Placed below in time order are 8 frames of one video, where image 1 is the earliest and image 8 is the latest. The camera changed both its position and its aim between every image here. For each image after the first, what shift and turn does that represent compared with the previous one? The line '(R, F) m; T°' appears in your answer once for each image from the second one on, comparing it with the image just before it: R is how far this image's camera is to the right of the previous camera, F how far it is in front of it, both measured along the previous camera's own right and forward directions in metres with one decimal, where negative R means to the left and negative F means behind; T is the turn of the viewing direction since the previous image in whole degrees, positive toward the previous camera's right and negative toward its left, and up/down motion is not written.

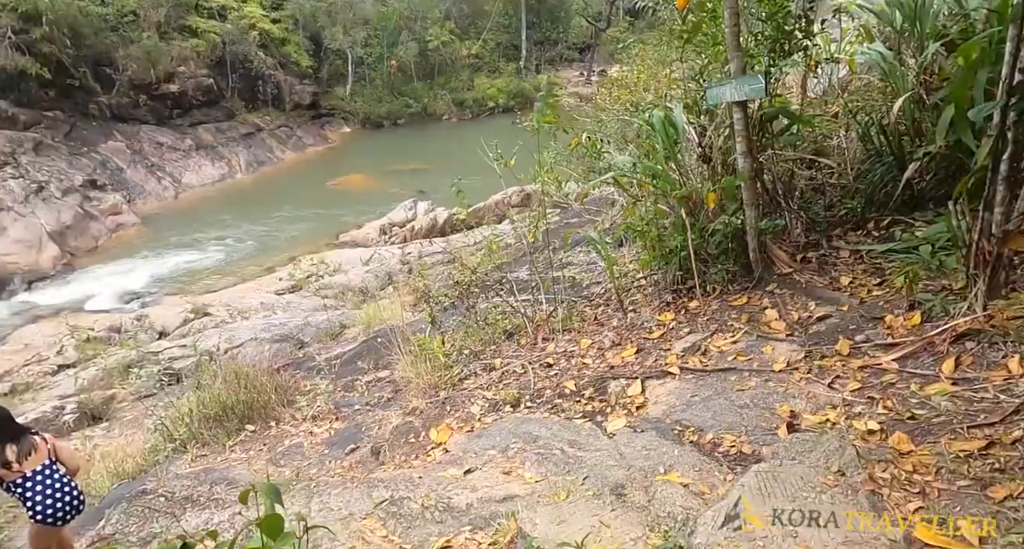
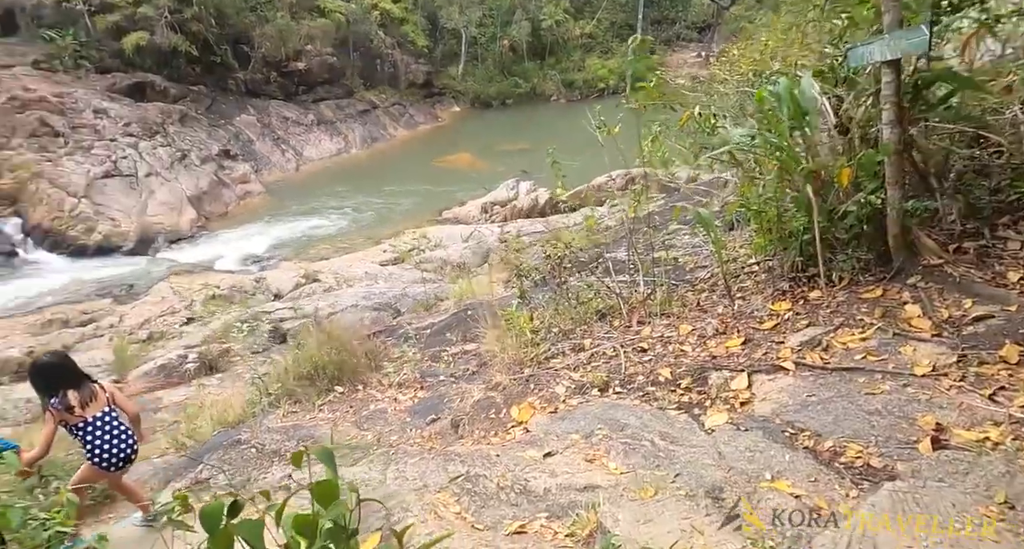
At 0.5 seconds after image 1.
(0.0, +0.2) m; -8°
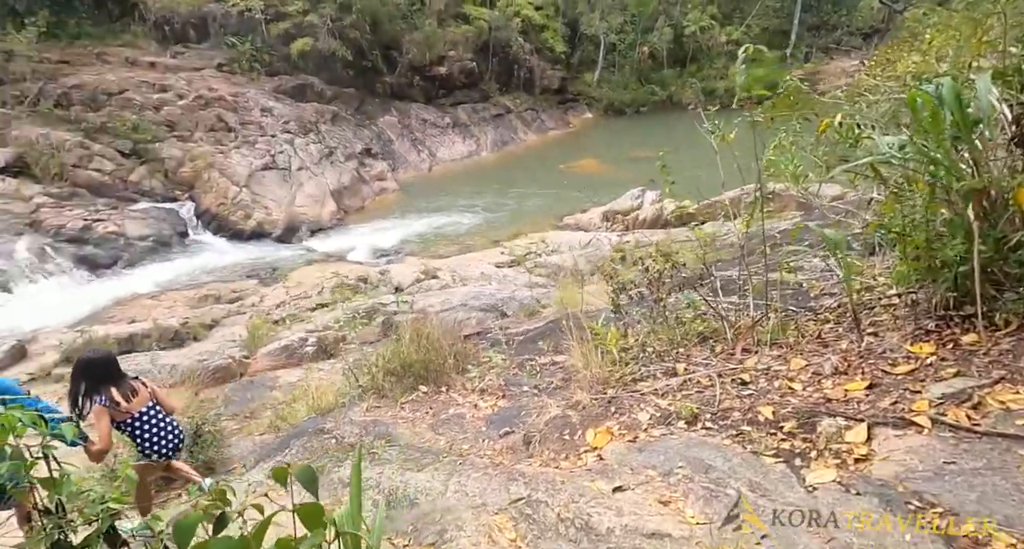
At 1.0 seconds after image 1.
(+0.1, +0.2) m; -10°
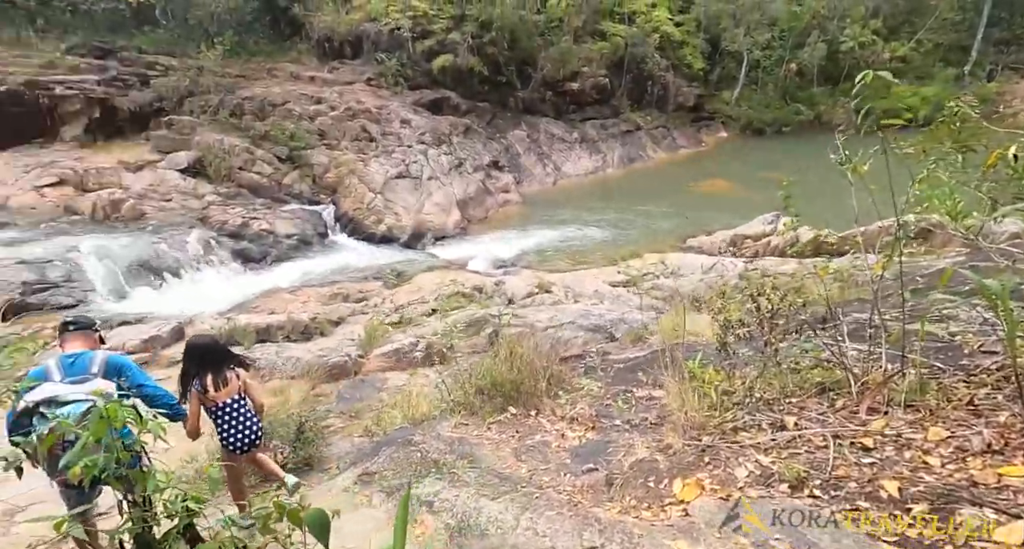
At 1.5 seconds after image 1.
(+0.1, +0.2) m; -10°
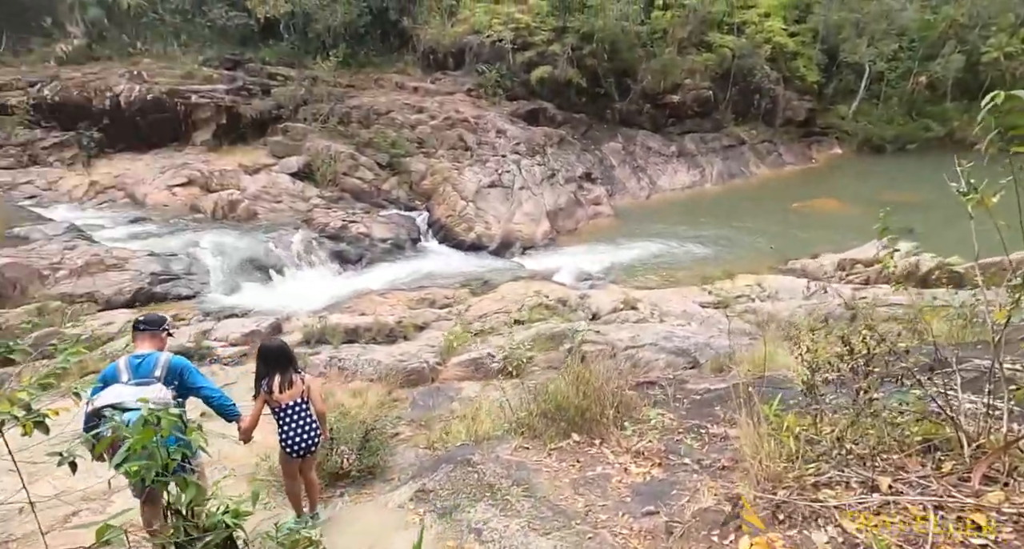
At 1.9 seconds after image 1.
(+0.1, +0.2) m; -8°
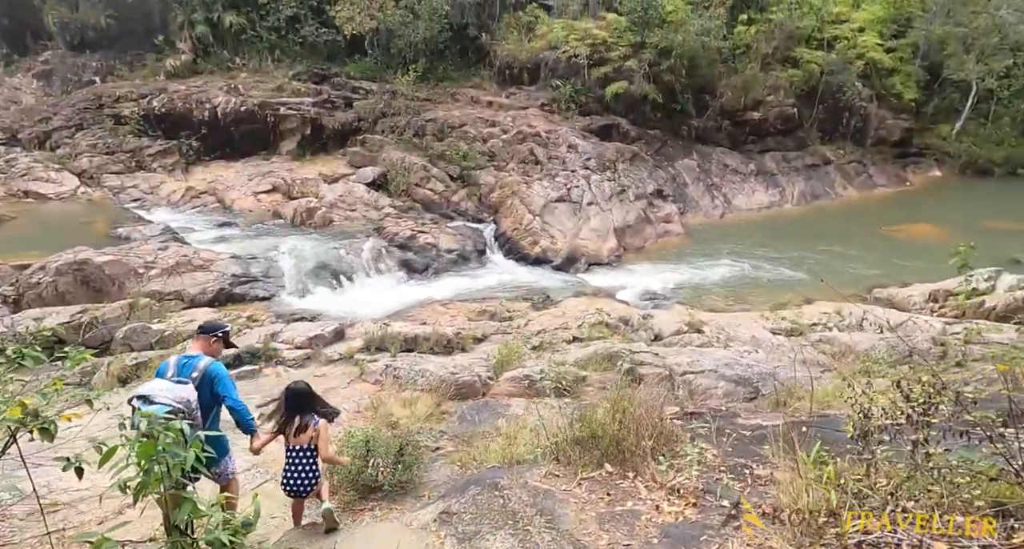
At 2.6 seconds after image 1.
(+0.1, +0.1) m; -6°
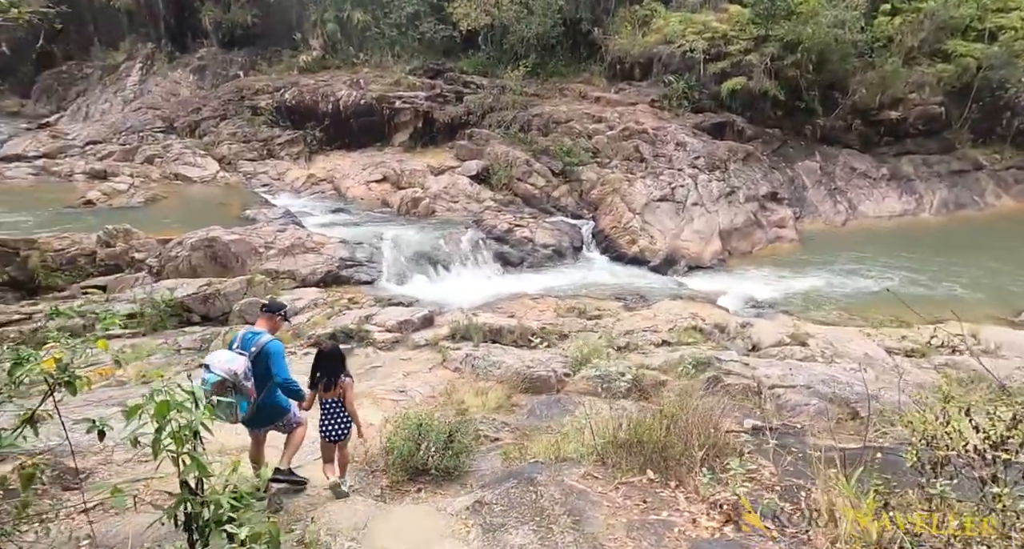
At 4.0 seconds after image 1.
(+0.2, +0.1) m; -9°
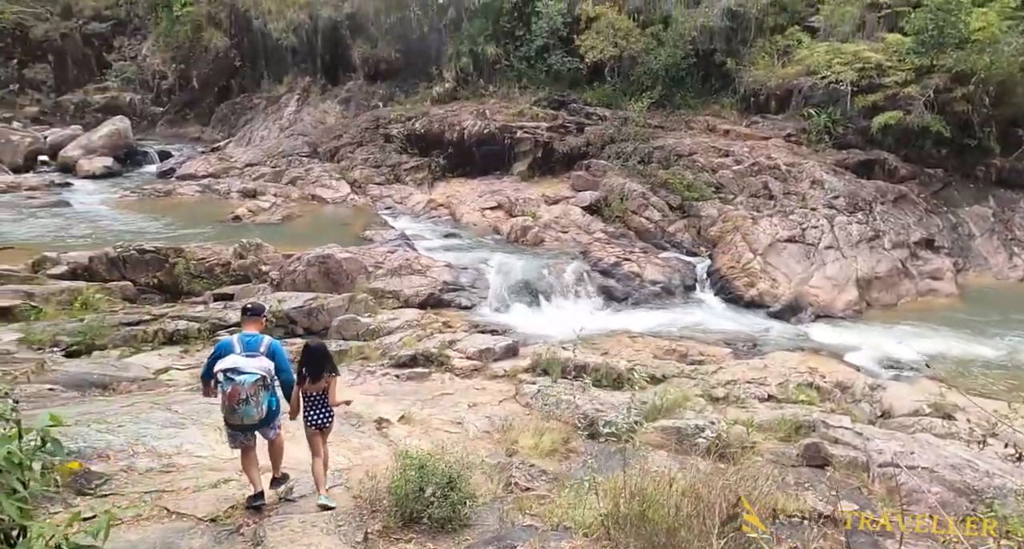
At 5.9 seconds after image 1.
(+0.5, +0.5) m; -11°
